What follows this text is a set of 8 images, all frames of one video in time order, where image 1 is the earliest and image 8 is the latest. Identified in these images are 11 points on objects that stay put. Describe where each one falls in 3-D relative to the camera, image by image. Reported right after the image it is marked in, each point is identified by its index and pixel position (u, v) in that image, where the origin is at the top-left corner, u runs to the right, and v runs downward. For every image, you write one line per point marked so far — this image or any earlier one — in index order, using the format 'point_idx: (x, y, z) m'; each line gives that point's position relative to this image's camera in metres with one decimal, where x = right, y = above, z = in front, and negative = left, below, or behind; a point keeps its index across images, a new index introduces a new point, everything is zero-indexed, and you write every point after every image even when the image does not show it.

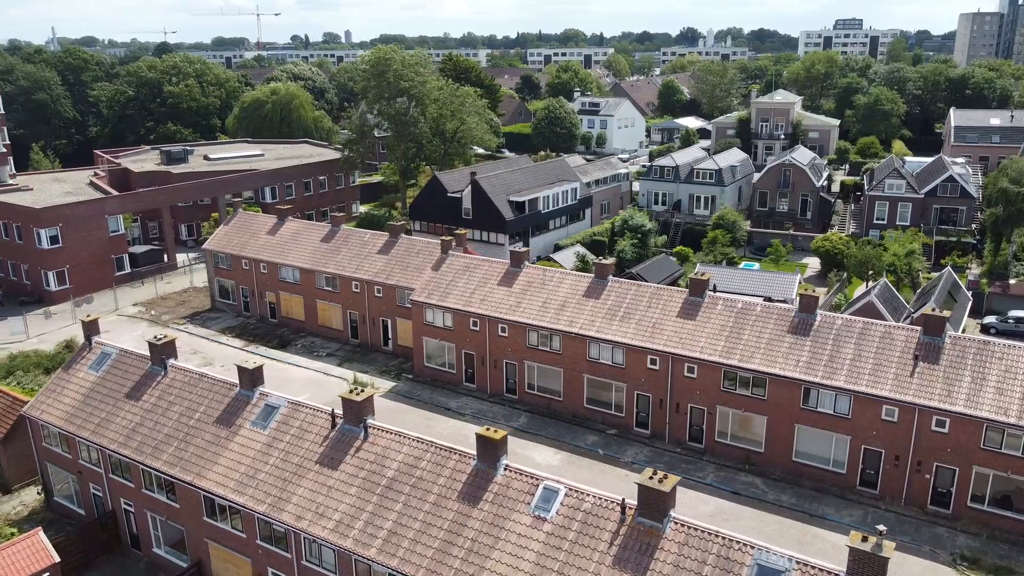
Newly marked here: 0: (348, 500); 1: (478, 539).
0: (-3.6, -4.6, +17.8) m
1: (-0.7, -4.9, +16.1) m
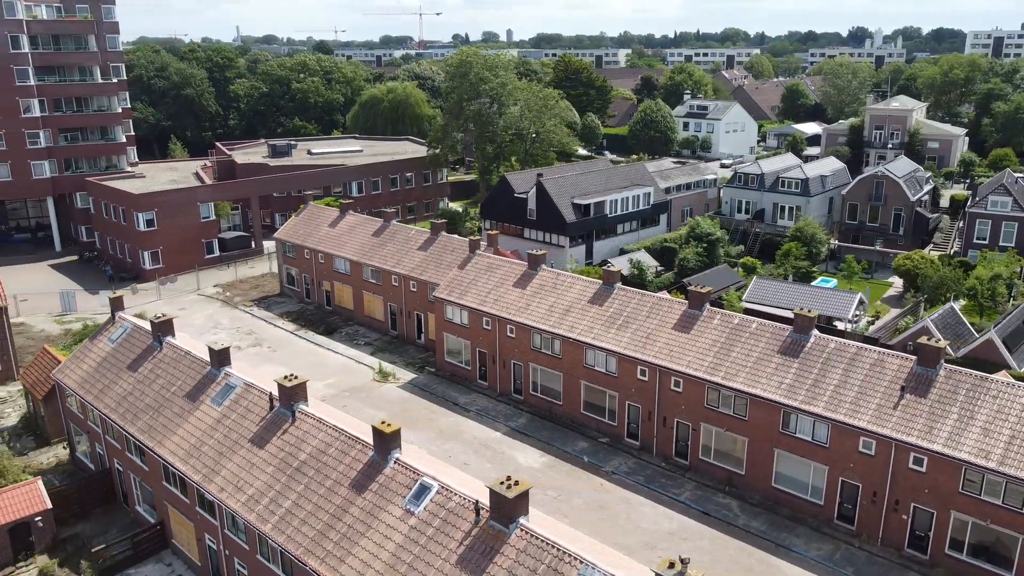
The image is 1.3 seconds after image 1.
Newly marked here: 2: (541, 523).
0: (-5.9, -4.4, +19.1) m
1: (-3.3, -4.9, +16.9) m
2: (+0.6, -4.7, +16.4) m
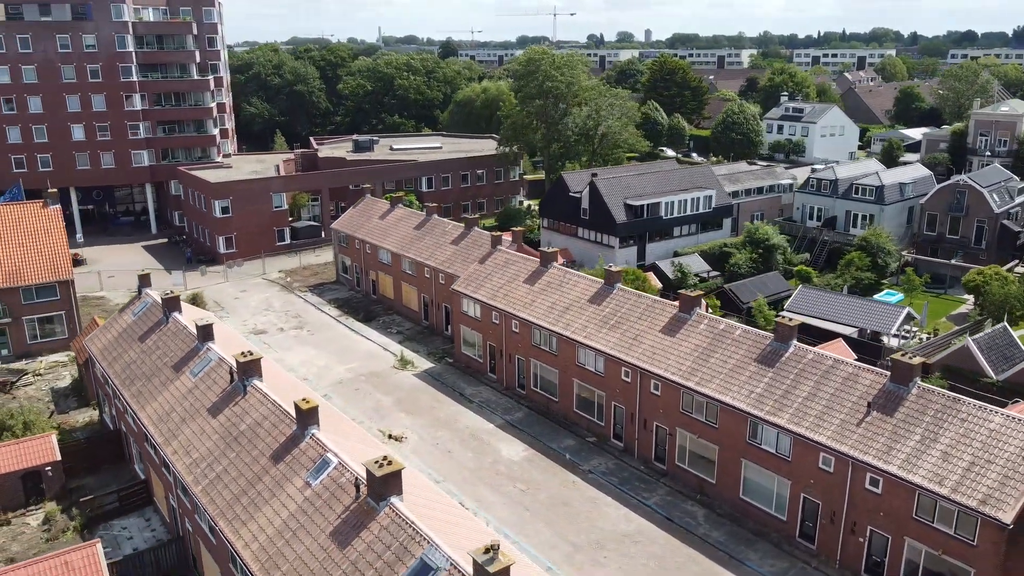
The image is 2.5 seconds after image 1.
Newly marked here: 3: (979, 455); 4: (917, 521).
0: (-7.7, -3.9, +20.6) m
1: (-5.5, -4.5, +18.1) m
2: (-1.8, -4.5, +16.9) m
3: (+11.0, -4.0, +19.4) m
4: (+9.8, -5.7, +19.9) m
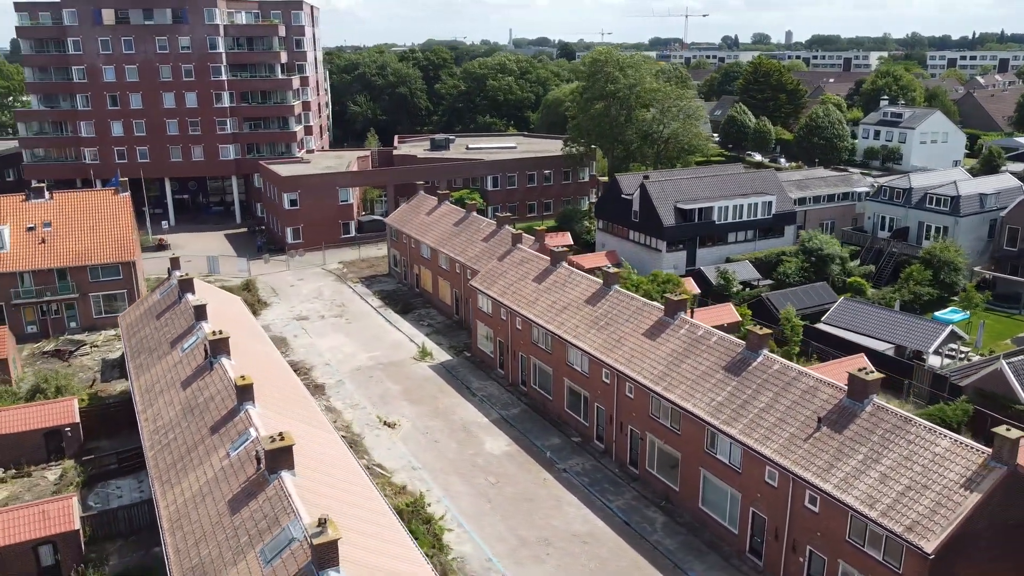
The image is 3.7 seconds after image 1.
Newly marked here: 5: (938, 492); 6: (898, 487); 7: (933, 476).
0: (-9.3, -3.4, +22.3) m
1: (-7.6, -4.1, +19.5) m
2: (-4.0, -4.2, +17.8) m
3: (+9.0, -4.3, +18.3) m
4: (+7.8, -5.9, +18.9) m
5: (+9.3, -4.4, +17.8) m
6: (+8.7, -4.5, +18.4) m
7: (+9.3, -4.2, +18.2) m
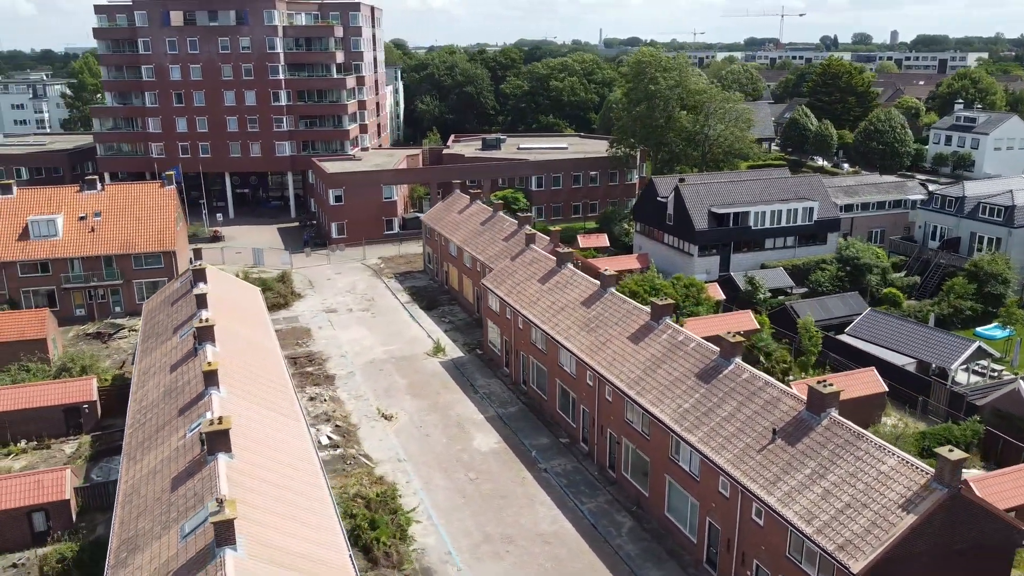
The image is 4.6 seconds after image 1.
0: (-10.3, -3.1, +23.6) m
1: (-8.9, -3.8, +20.6) m
2: (-5.6, -4.1, +18.6) m
3: (+7.5, -4.5, +17.7) m
4: (+6.3, -6.1, +18.5) m
5: (+7.6, -4.7, +17.2) m
6: (+7.1, -4.7, +17.9) m
7: (+7.7, -4.4, +17.5) m
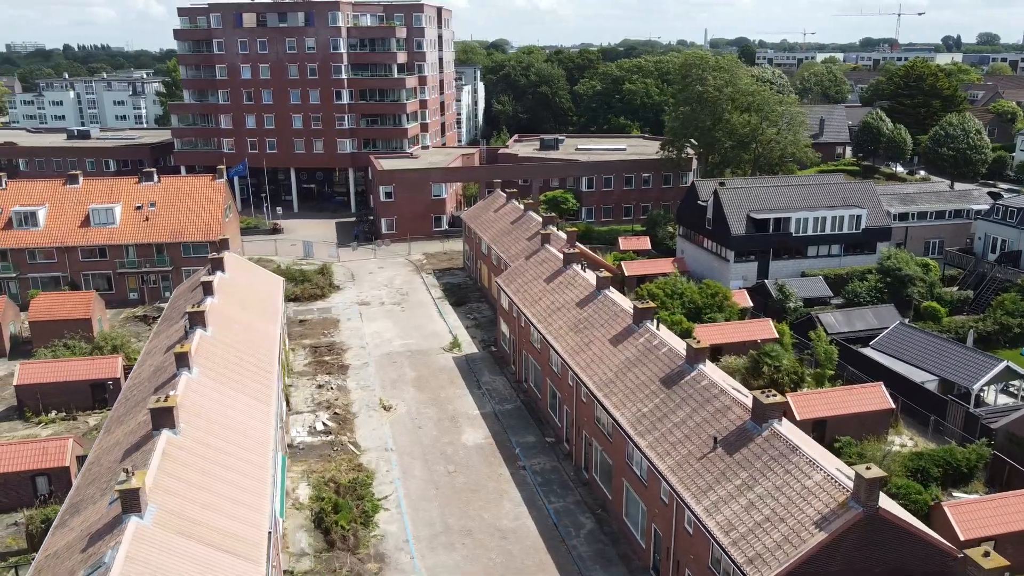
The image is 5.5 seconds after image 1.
0: (-11.3, -2.6, +25.2) m
1: (-10.3, -3.4, +22.1) m
2: (-7.2, -3.8, +19.7) m
3: (+5.6, -4.7, +17.3) m
4: (+4.4, -6.3, +18.2) m
5: (+5.7, -4.9, +16.7) m
6: (+5.3, -4.9, +17.4) m
7: (+5.9, -4.6, +17.1) m
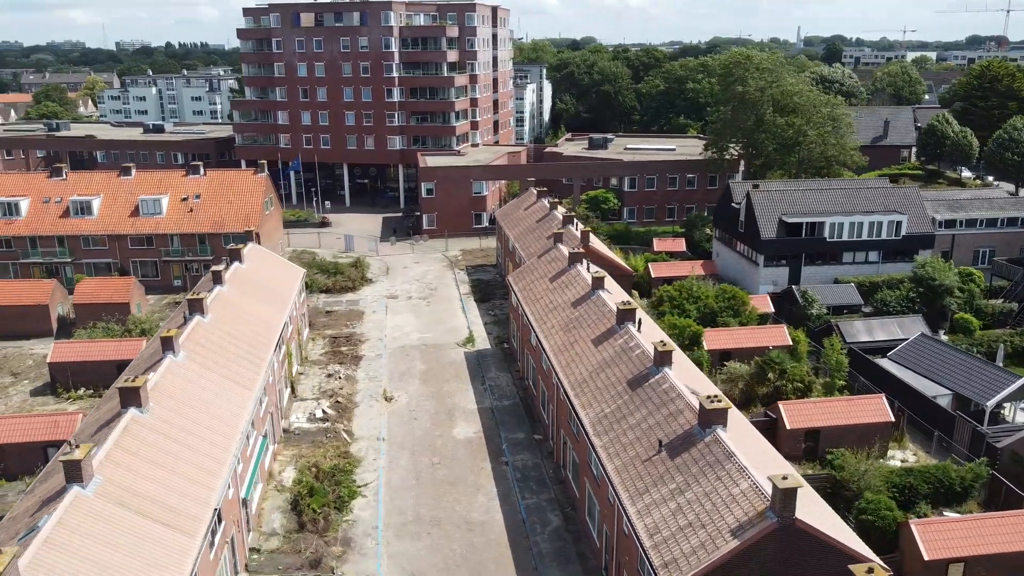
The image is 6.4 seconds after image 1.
0: (-12.0, -2.2, +26.7) m
1: (-11.3, -3.0, +23.5) m
2: (-8.5, -3.5, +20.8) m
3: (+4.0, -4.8, +17.1) m
4: (+2.9, -6.3, +18.2) m
5: (+4.0, -5.0, +16.6) m
6: (+3.6, -4.9, +17.4) m
7: (+4.2, -4.7, +16.9) m
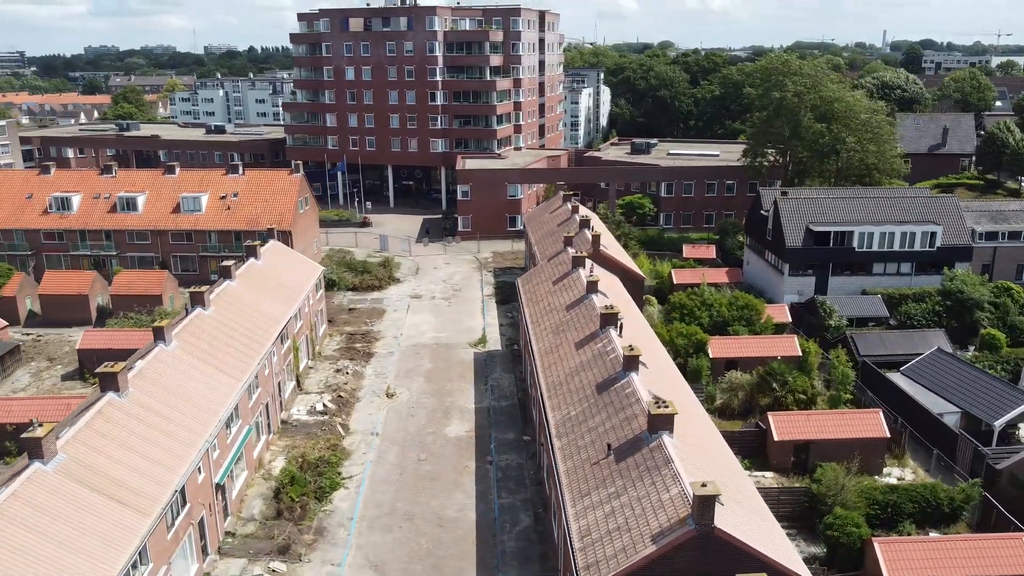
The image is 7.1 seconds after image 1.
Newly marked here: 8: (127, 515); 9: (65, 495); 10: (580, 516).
0: (-12.5, -1.9, +28.1) m
1: (-12.1, -2.8, +24.8) m
2: (-9.6, -3.3, +21.9) m
3: (+2.5, -4.9, +17.1) m
4: (+1.4, -6.4, +18.3) m
5: (+2.5, -5.0, +16.6) m
6: (+2.2, -5.0, +17.4) m
7: (+2.7, -4.8, +16.9) m
8: (-8.5, -5.0, +18.1) m
9: (-9.6, -4.5, +17.7) m
10: (+1.5, -5.1, +18.3) m
